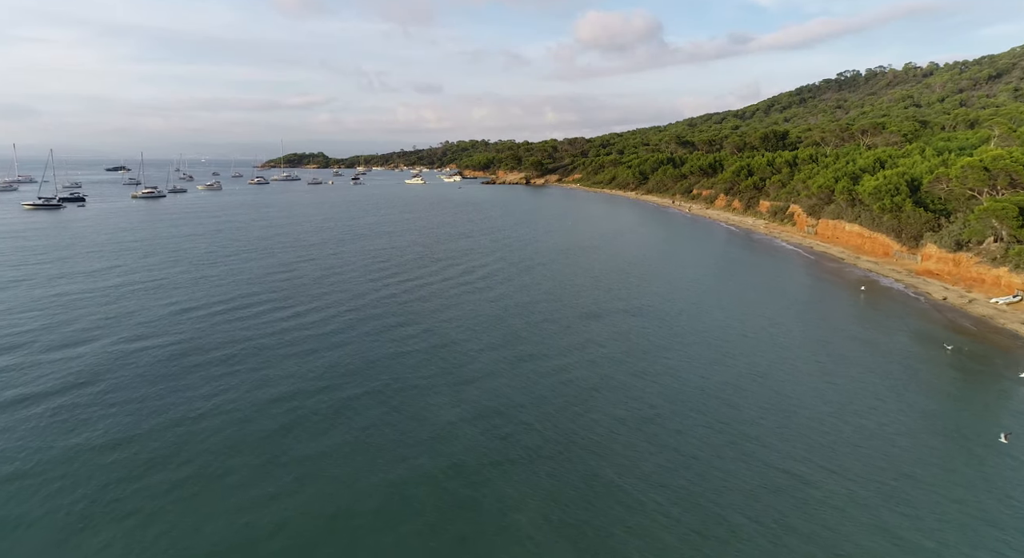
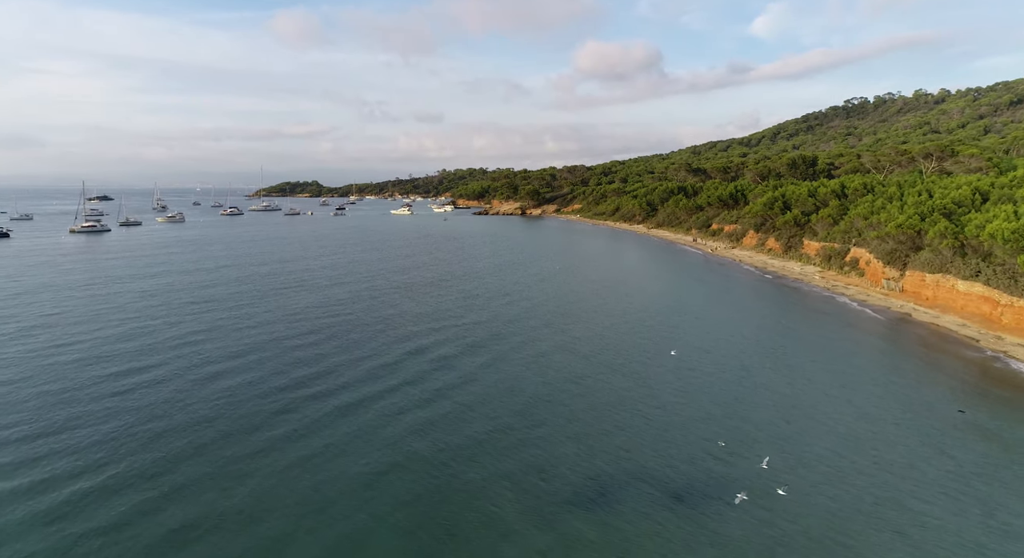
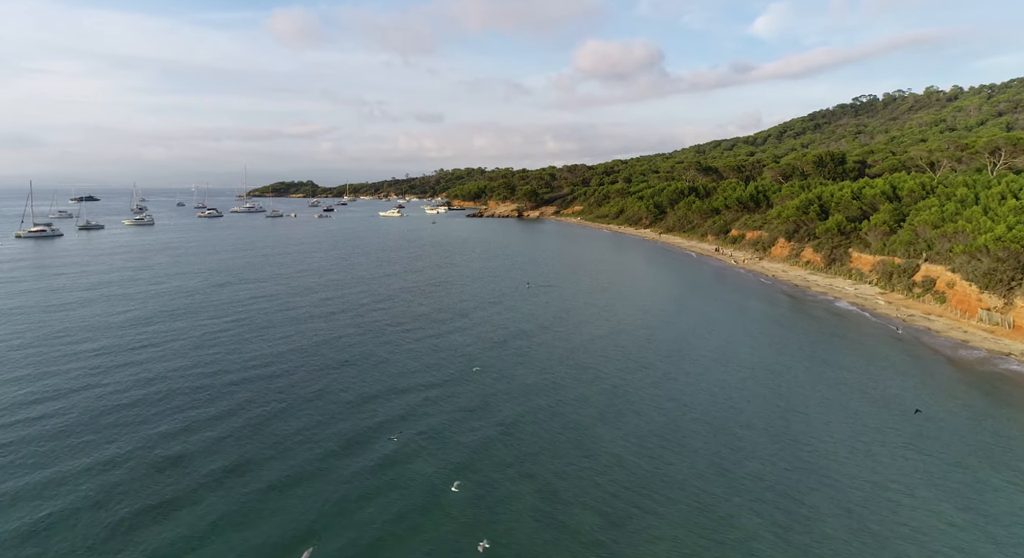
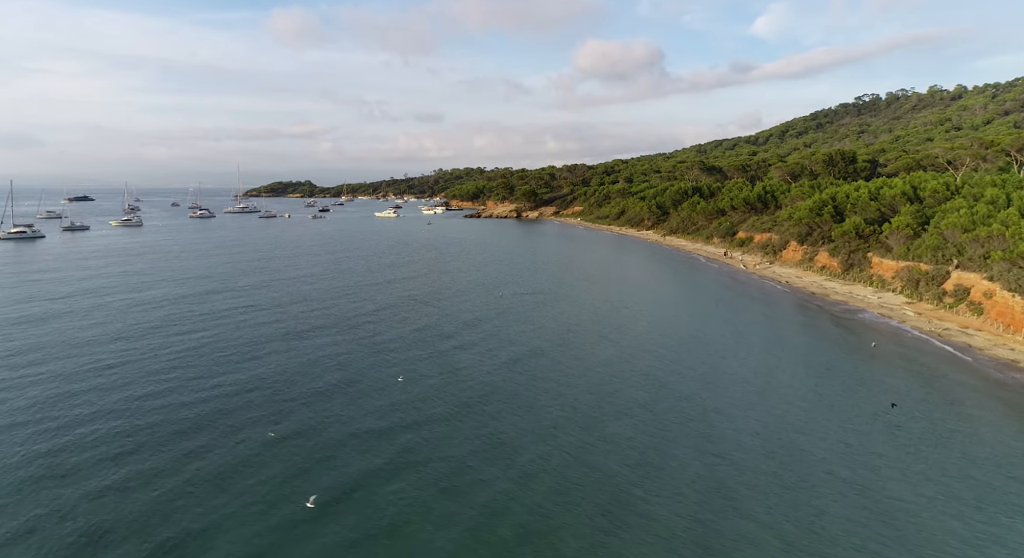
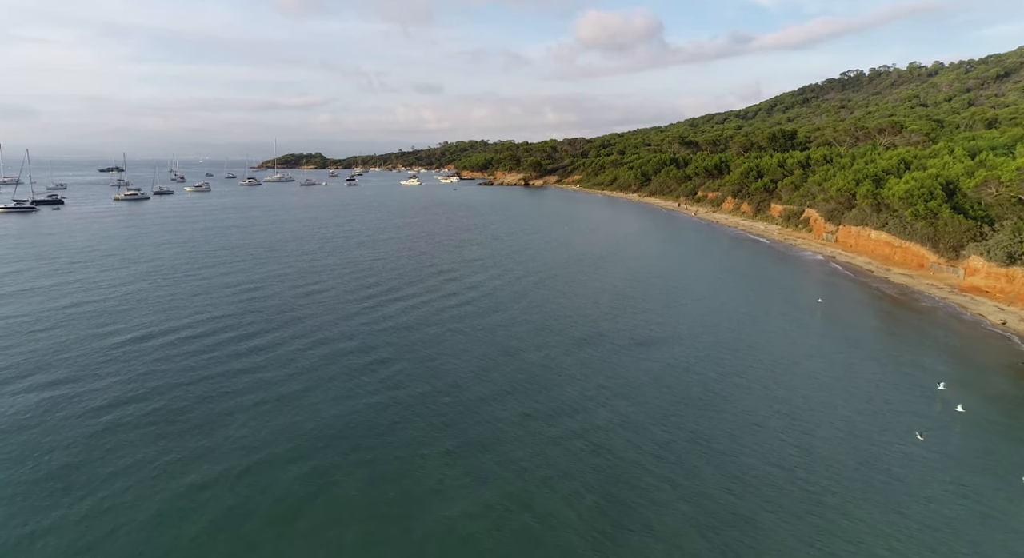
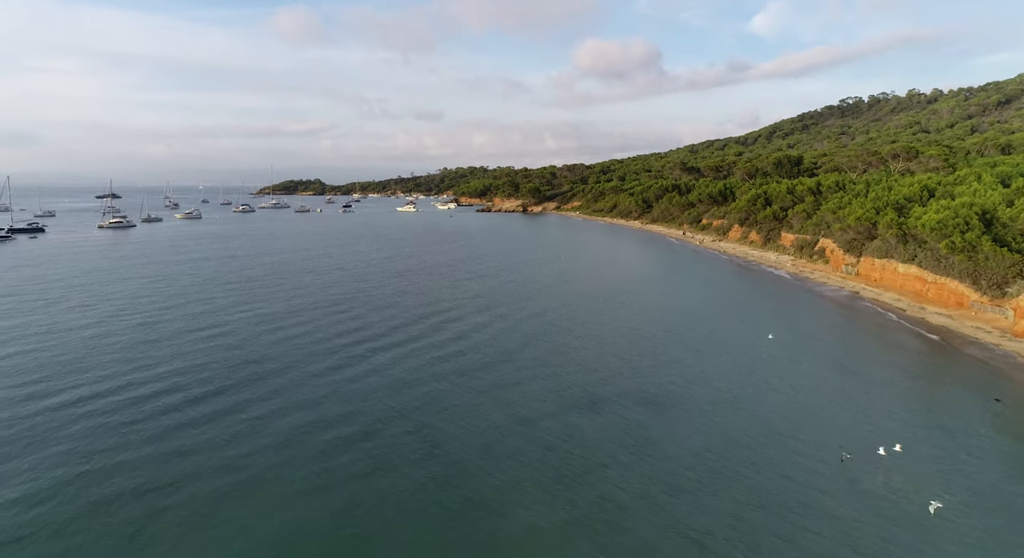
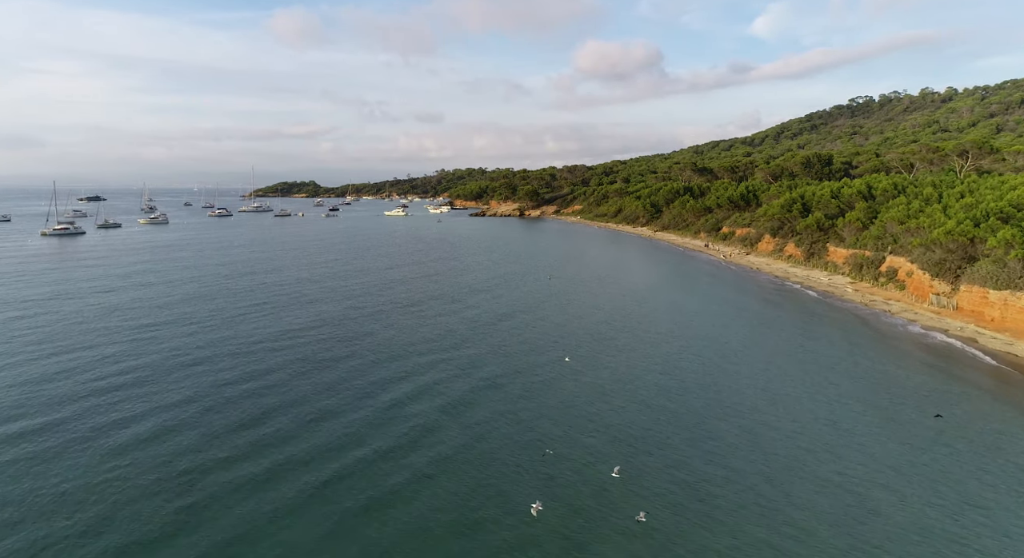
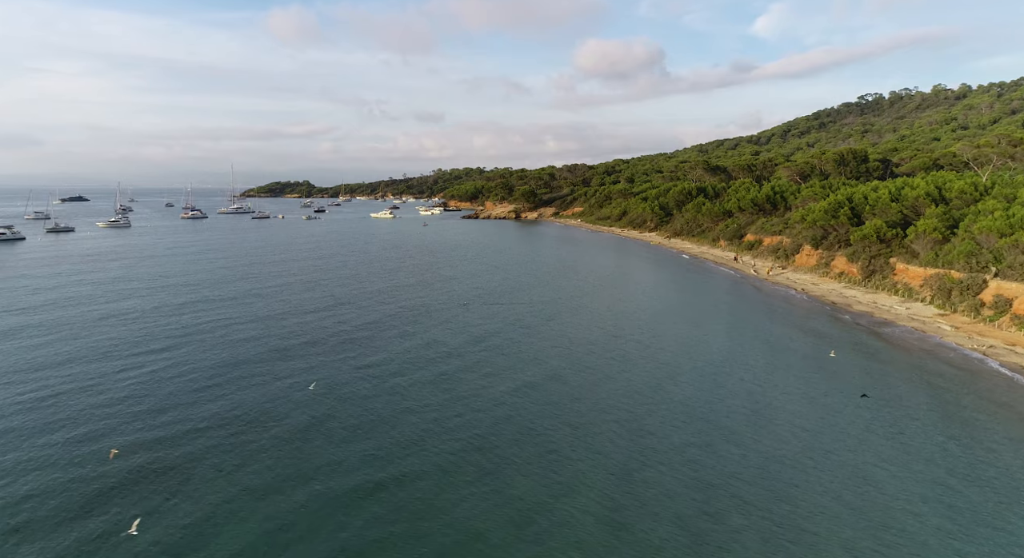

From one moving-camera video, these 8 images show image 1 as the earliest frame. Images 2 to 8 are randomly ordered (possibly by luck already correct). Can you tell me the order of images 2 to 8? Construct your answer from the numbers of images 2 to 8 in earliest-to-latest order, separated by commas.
5, 6, 2, 7, 3, 4, 8
